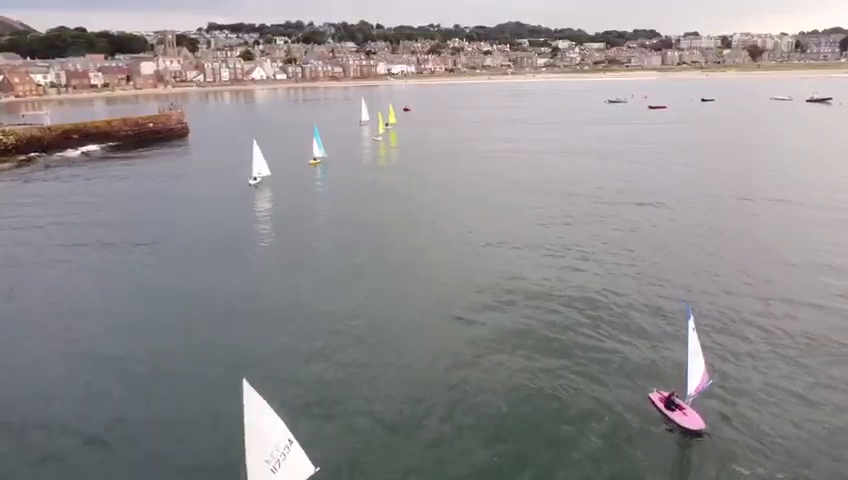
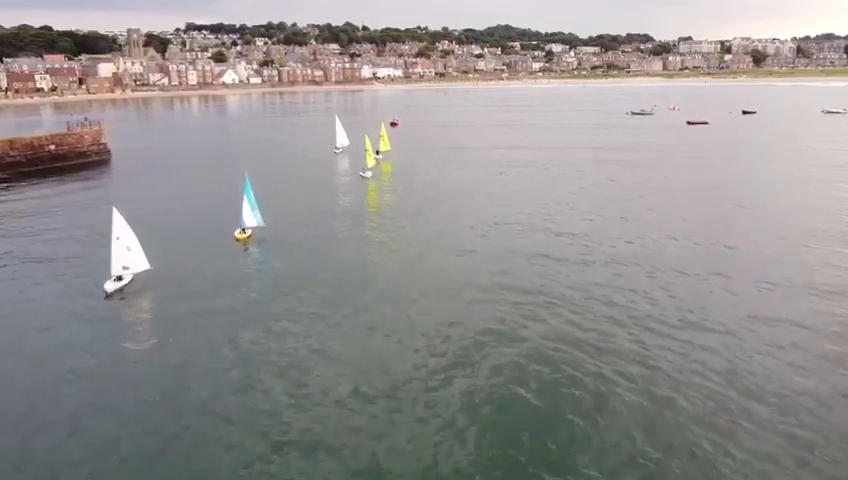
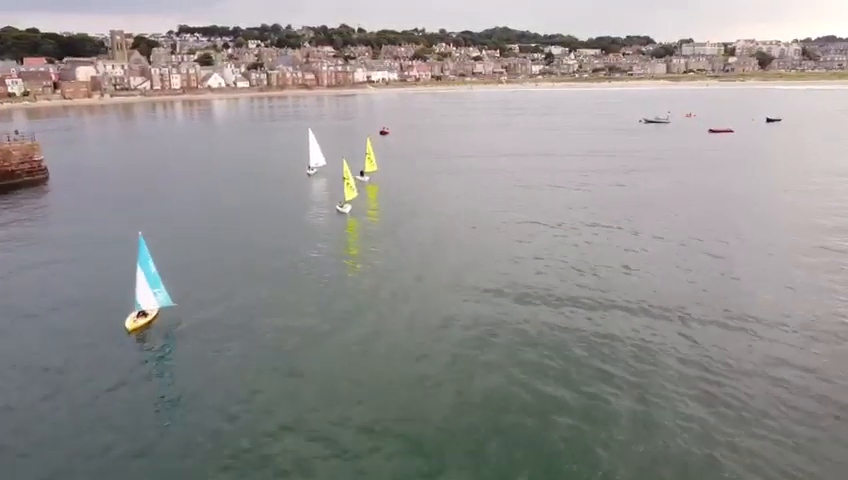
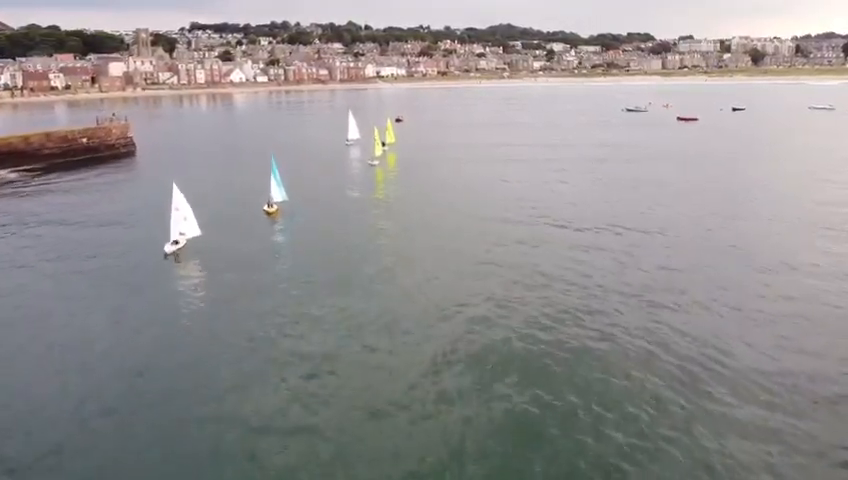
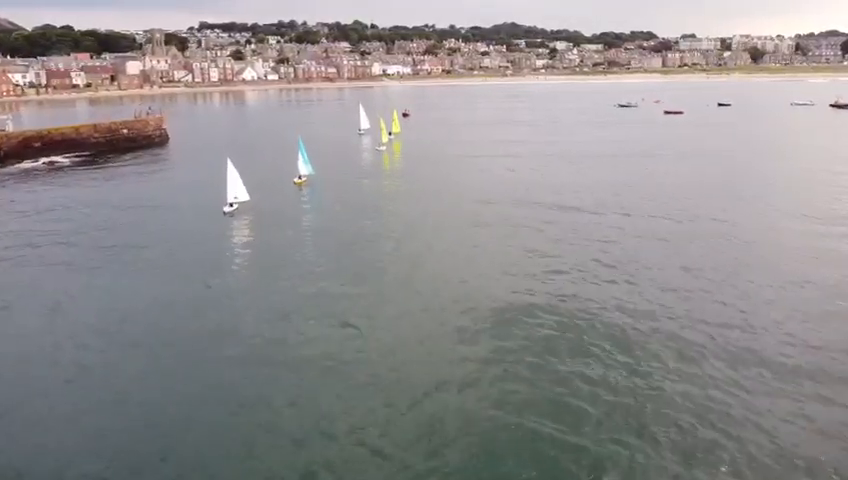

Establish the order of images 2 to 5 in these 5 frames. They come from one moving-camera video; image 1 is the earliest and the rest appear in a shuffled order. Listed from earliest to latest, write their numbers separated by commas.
5, 4, 2, 3
